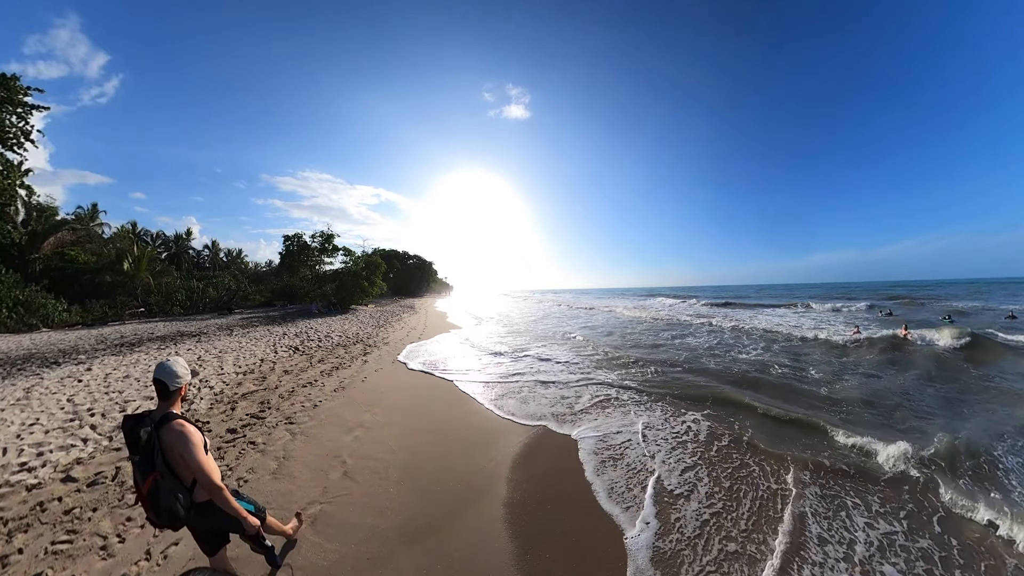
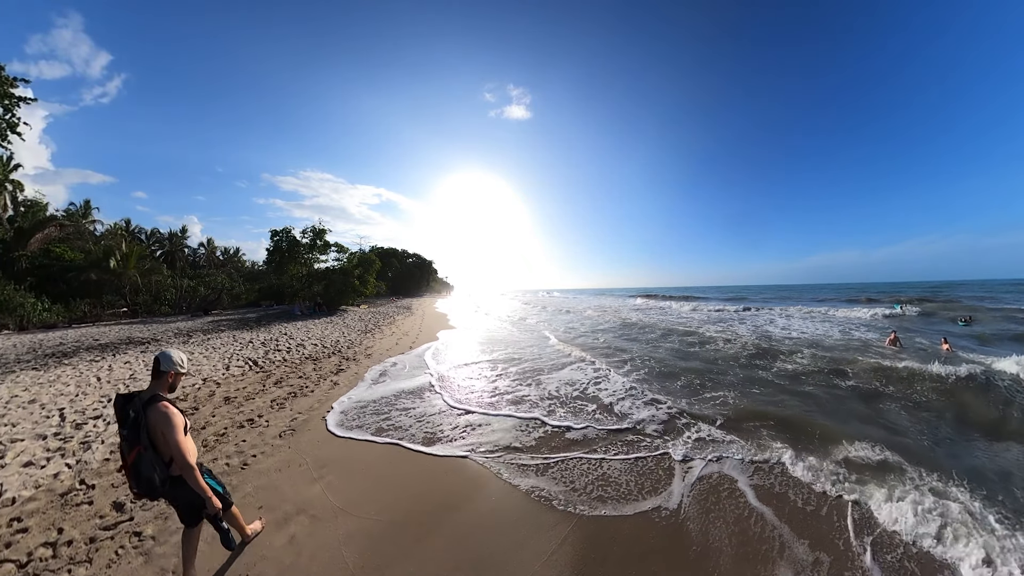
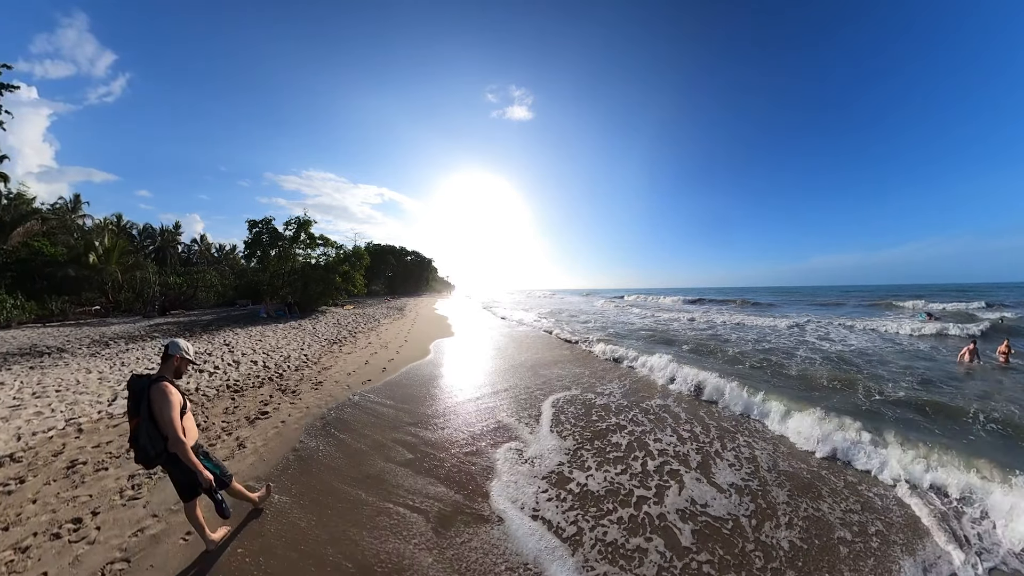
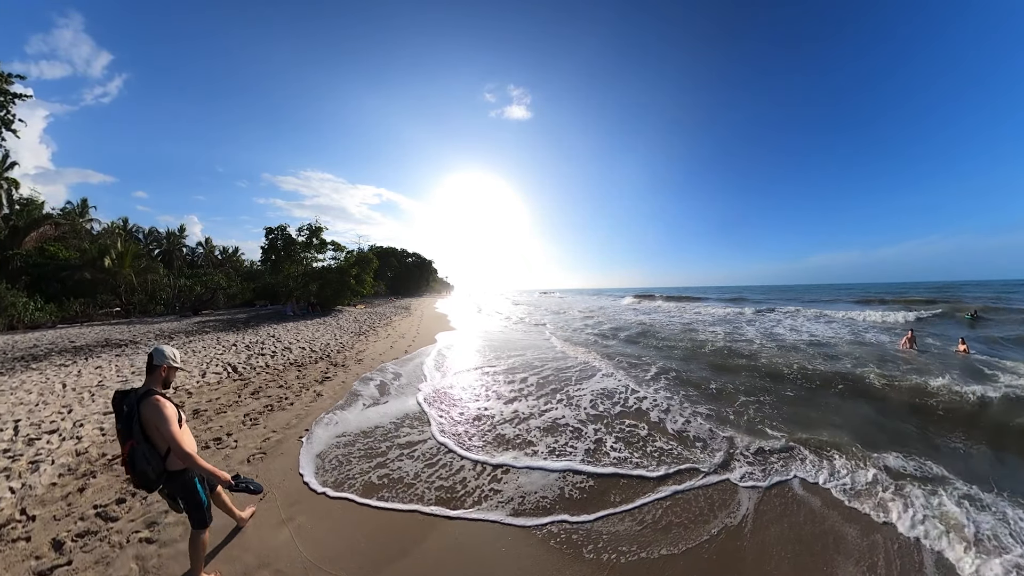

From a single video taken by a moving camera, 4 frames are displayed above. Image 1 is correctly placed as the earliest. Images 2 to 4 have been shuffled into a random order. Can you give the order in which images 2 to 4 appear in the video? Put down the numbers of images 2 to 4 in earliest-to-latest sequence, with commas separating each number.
2, 4, 3
